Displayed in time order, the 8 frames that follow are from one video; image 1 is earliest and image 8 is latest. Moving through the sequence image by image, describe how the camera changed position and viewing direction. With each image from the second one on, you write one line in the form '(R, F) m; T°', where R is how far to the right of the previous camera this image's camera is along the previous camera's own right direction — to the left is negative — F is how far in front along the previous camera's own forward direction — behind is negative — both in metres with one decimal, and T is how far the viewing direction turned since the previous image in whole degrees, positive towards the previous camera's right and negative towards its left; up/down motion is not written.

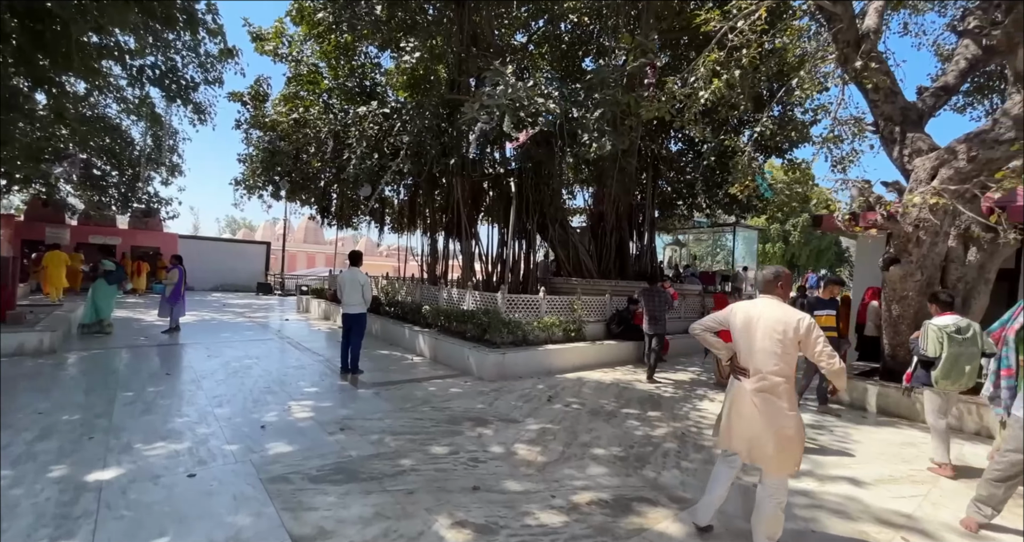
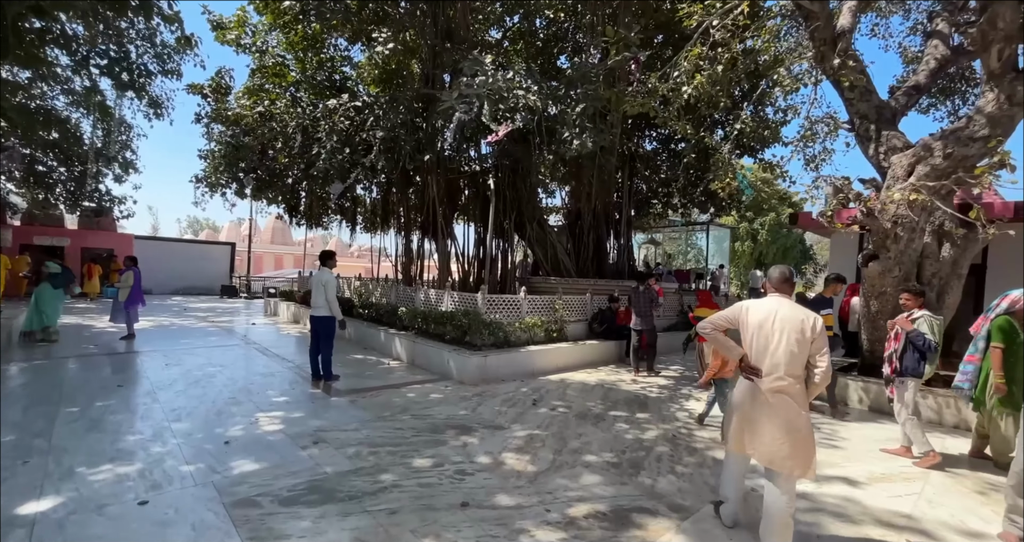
(-0.1, +0.2) m; +3°
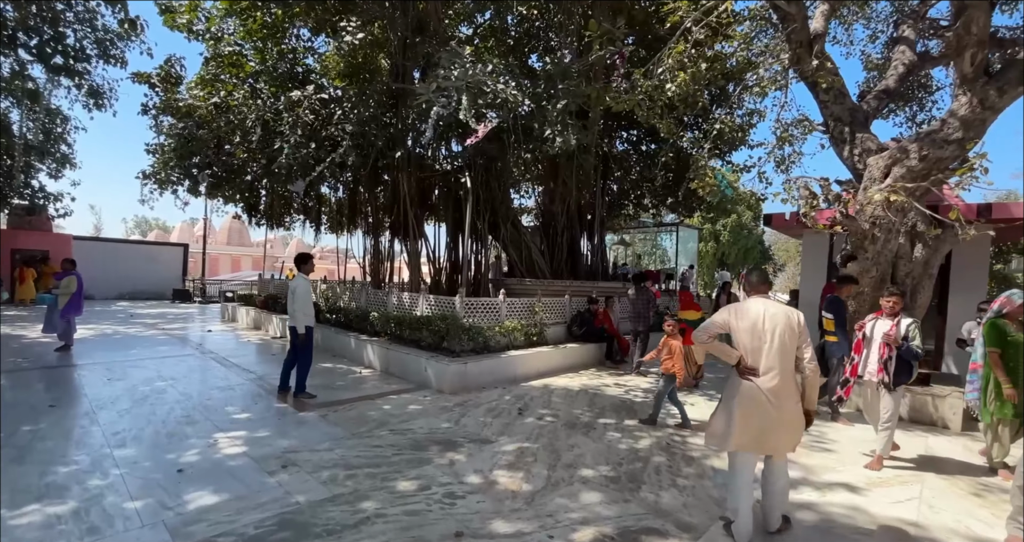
(-0.2, +0.3) m; +4°
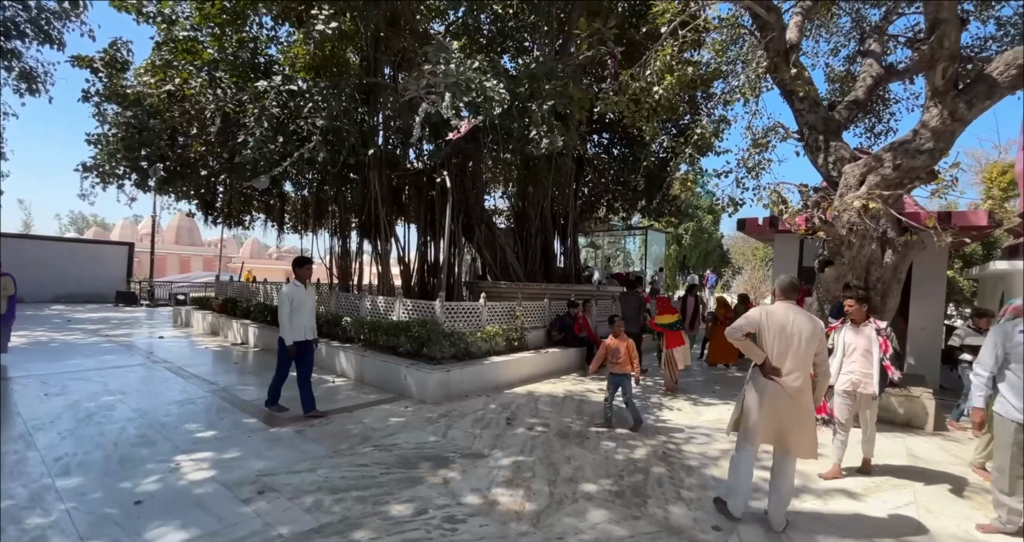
(-0.2, +0.3) m; +4°
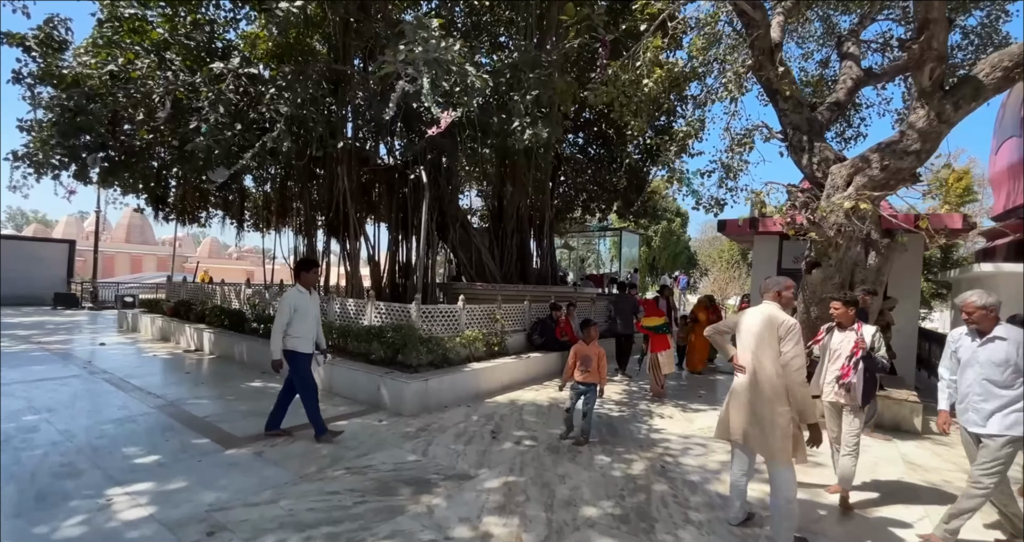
(-0.1, +0.4) m; +3°
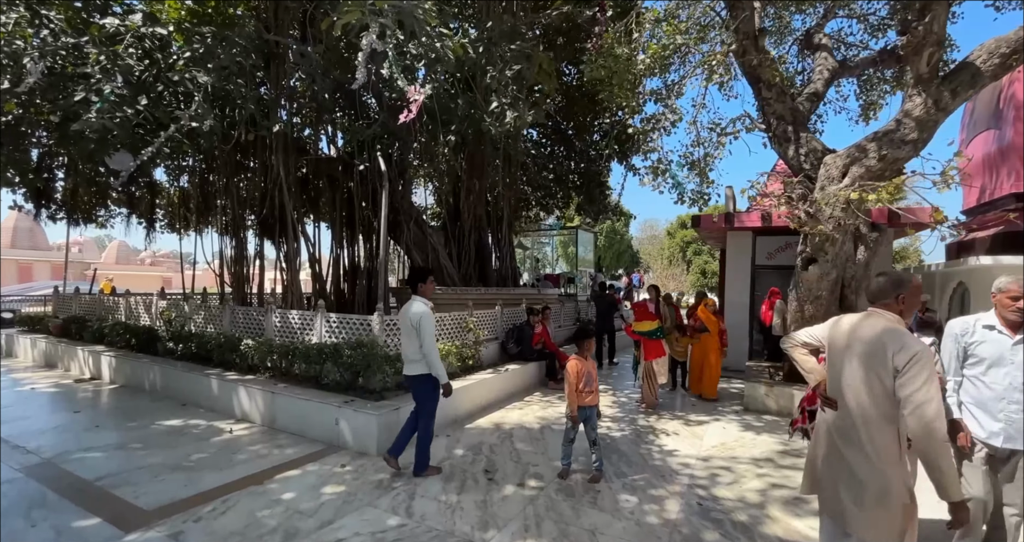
(-0.4, +0.8) m; +7°
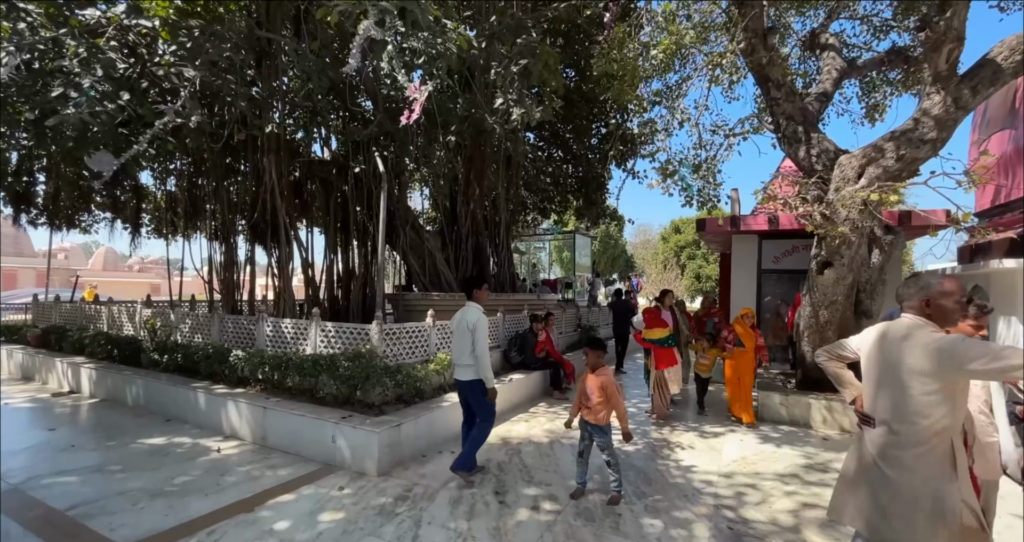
(-0.1, +0.2) m; +1°
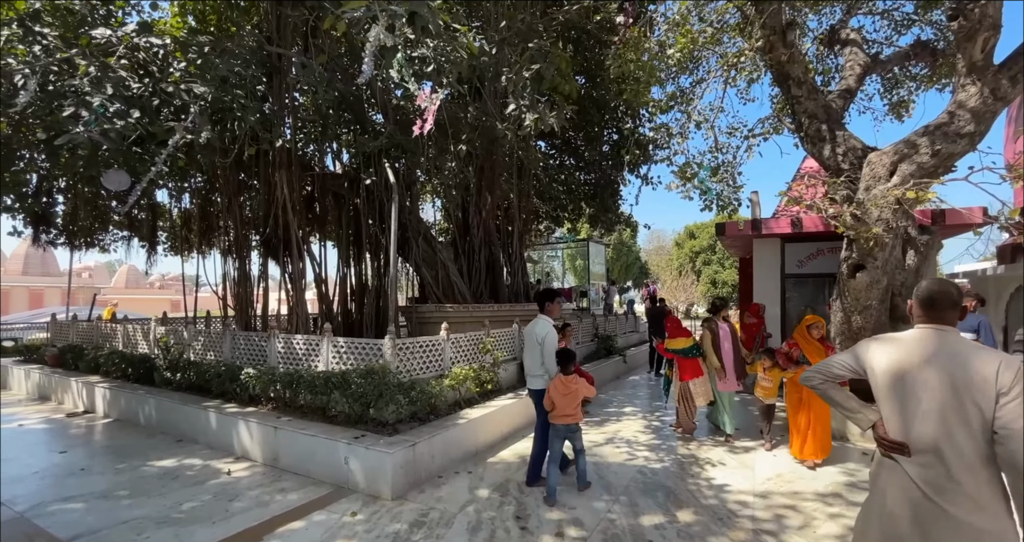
(0.0, +0.2) m; -2°
